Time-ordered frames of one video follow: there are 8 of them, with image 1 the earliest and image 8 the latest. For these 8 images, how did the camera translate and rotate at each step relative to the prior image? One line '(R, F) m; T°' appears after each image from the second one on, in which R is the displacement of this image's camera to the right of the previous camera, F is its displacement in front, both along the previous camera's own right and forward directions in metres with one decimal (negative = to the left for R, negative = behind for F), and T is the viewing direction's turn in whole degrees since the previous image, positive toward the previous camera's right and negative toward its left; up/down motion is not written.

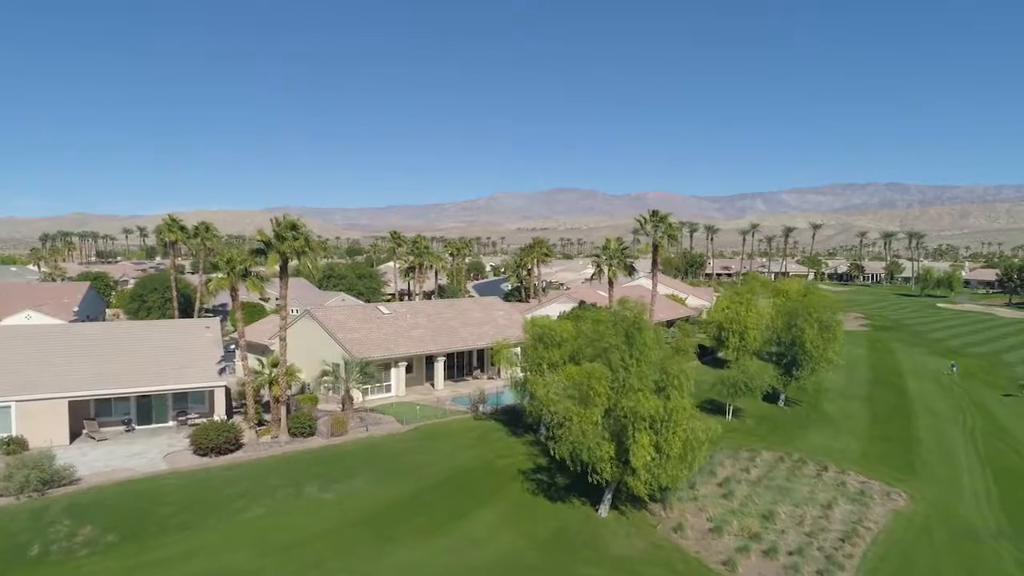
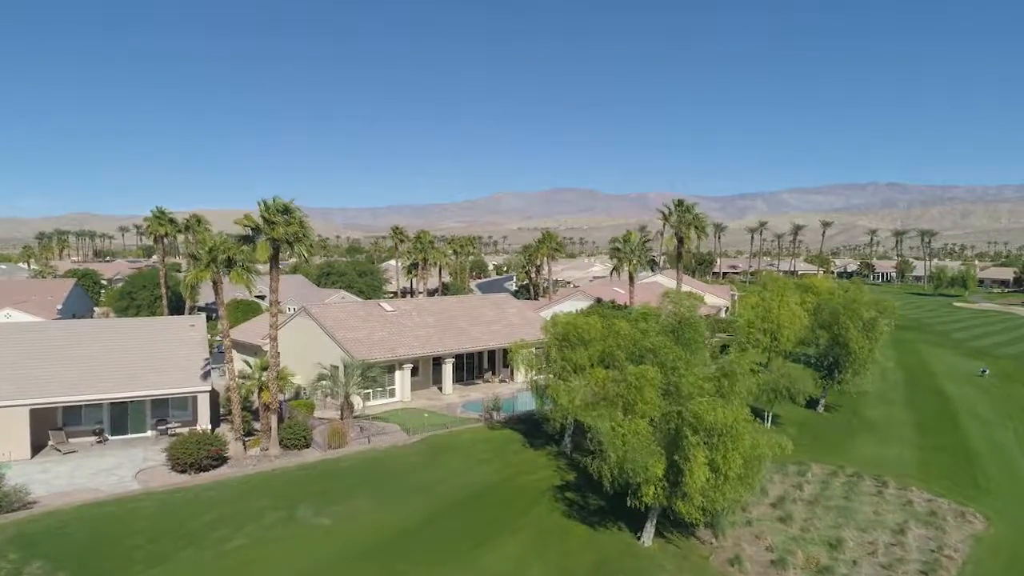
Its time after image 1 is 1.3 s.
(-0.8, +3.6) m; 0°
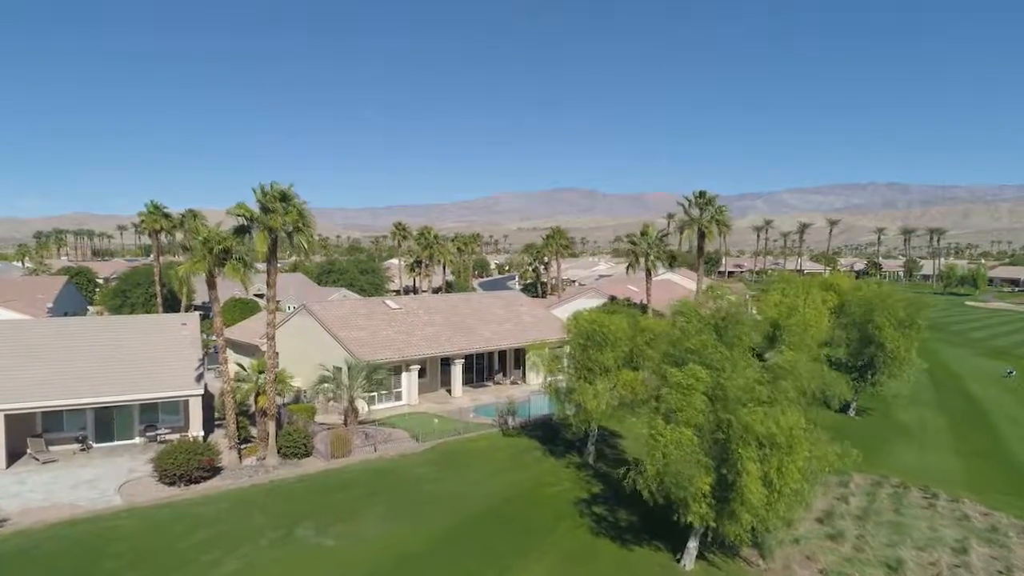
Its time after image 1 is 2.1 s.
(-0.7, +2.3) m; 0°
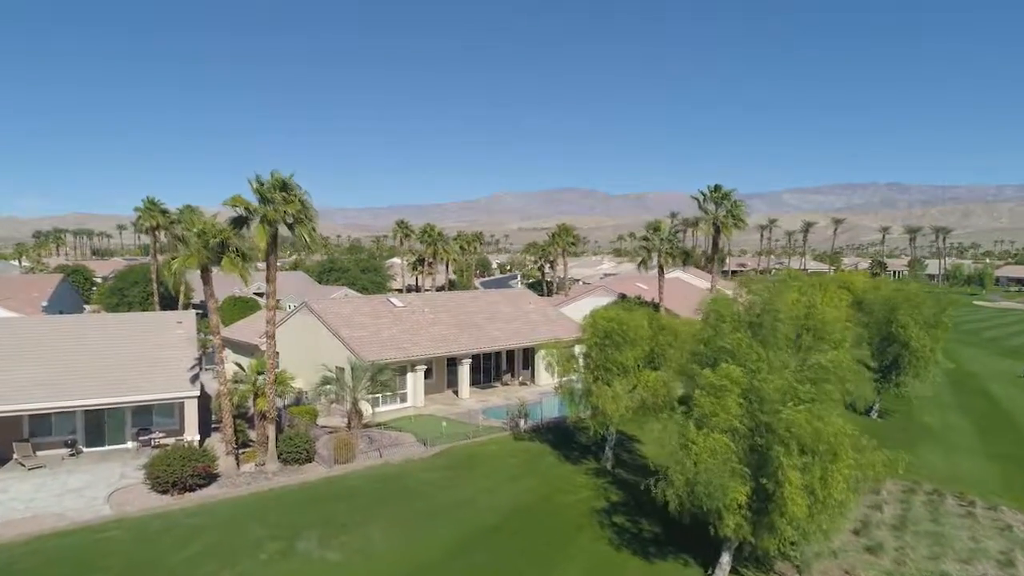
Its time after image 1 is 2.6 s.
(-0.5, +1.4) m; 0°
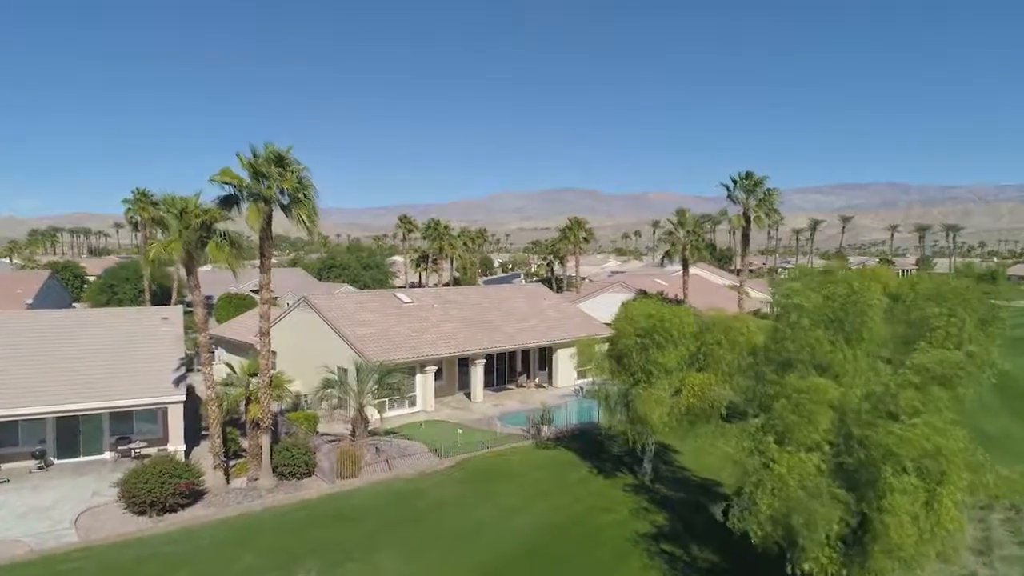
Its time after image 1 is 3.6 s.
(-0.8, +2.9) m; 0°
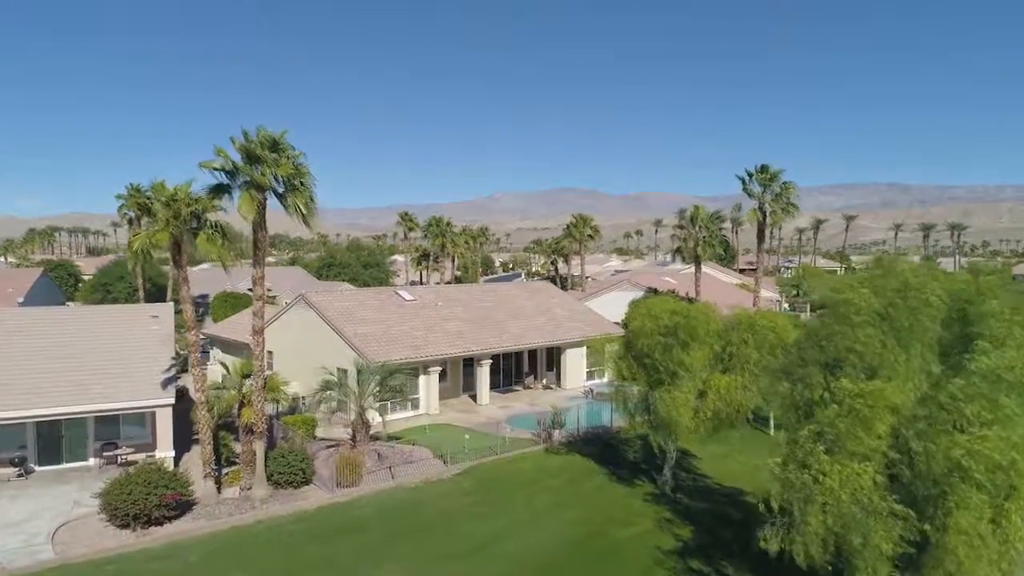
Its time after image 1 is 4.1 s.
(-0.3, +1.4) m; 0°
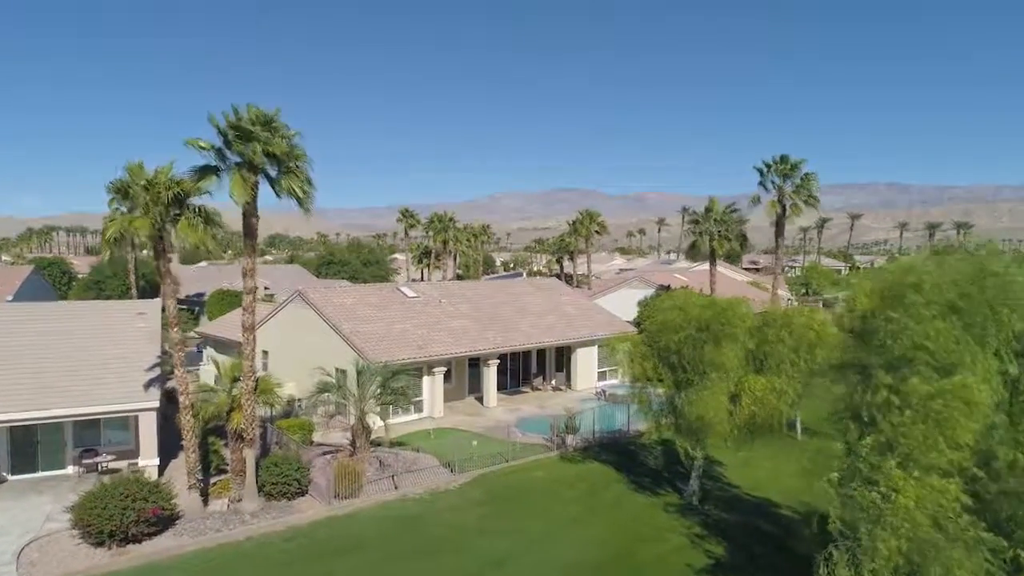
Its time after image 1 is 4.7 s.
(-0.4, +1.7) m; 0°
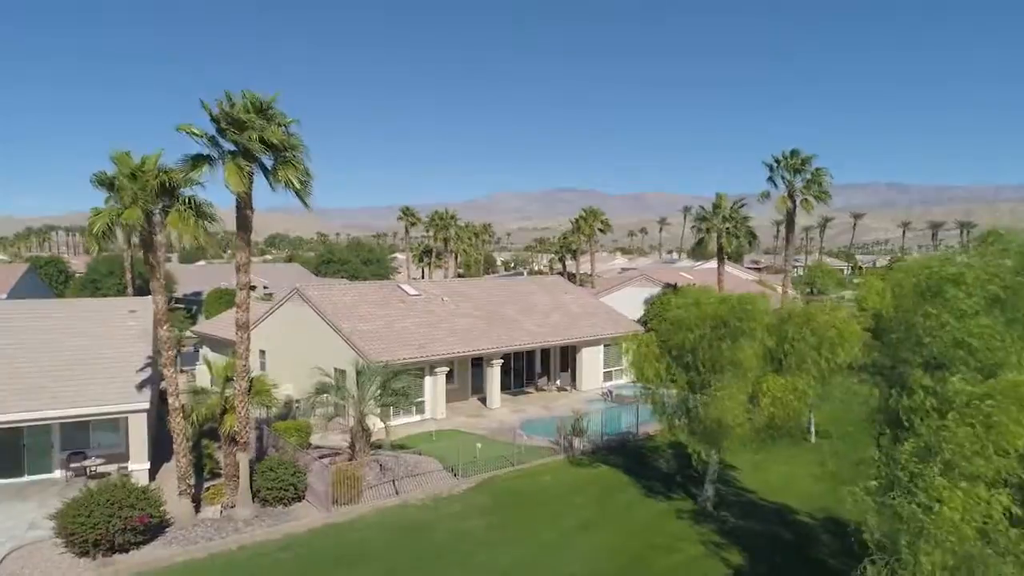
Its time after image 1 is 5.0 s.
(-0.2, +0.8) m; 0°
